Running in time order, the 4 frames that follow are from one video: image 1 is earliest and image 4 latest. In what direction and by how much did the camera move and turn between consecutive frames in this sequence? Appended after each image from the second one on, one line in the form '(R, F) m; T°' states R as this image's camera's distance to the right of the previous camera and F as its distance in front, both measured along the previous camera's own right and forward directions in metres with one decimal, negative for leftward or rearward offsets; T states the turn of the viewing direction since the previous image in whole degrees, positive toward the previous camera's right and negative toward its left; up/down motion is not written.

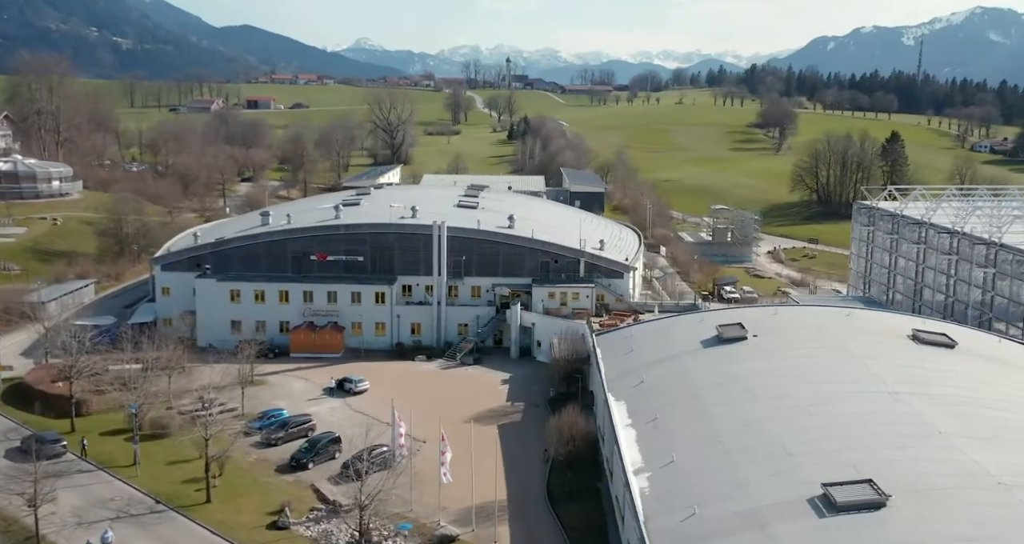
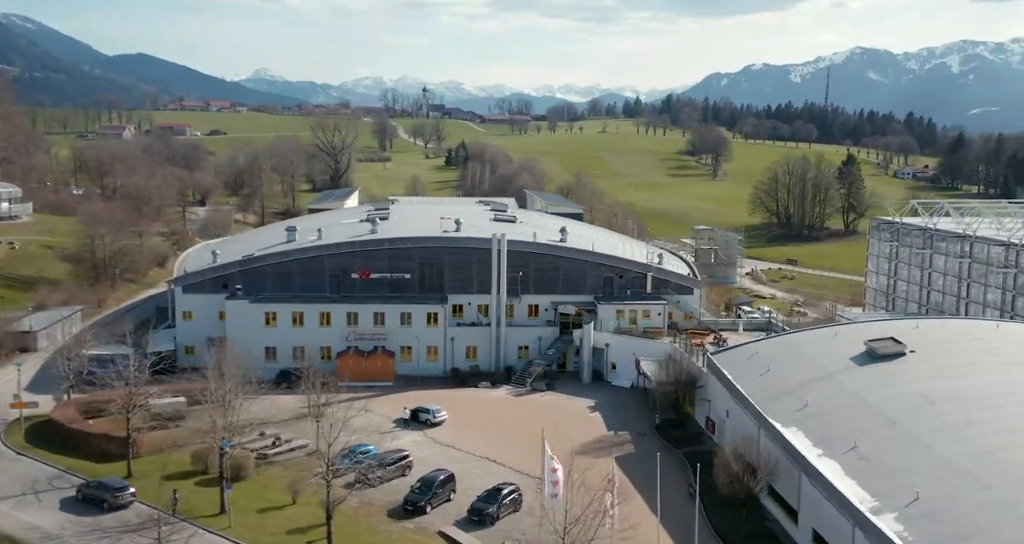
(-5.3, +3.3) m; +4°
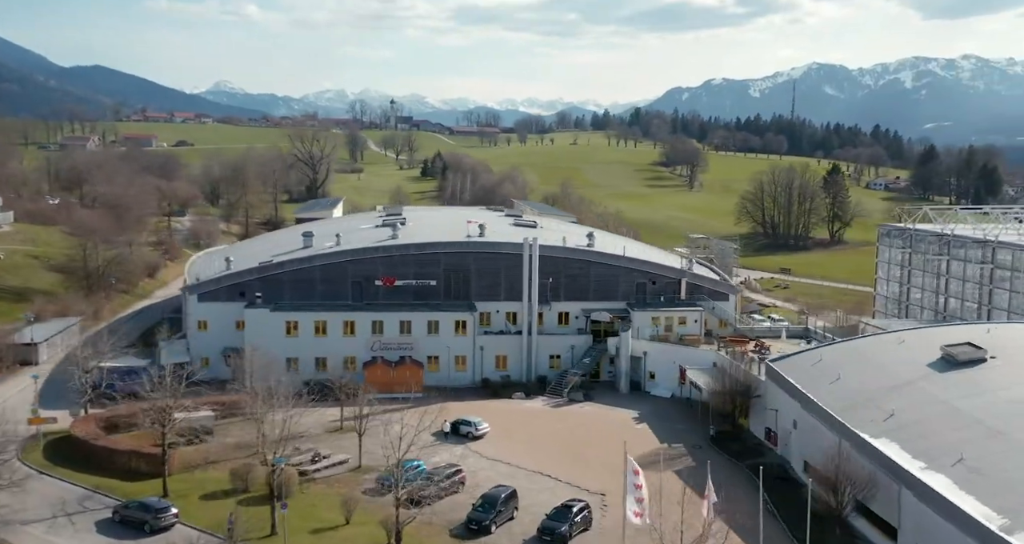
(-2.2, +1.4) m; +2°
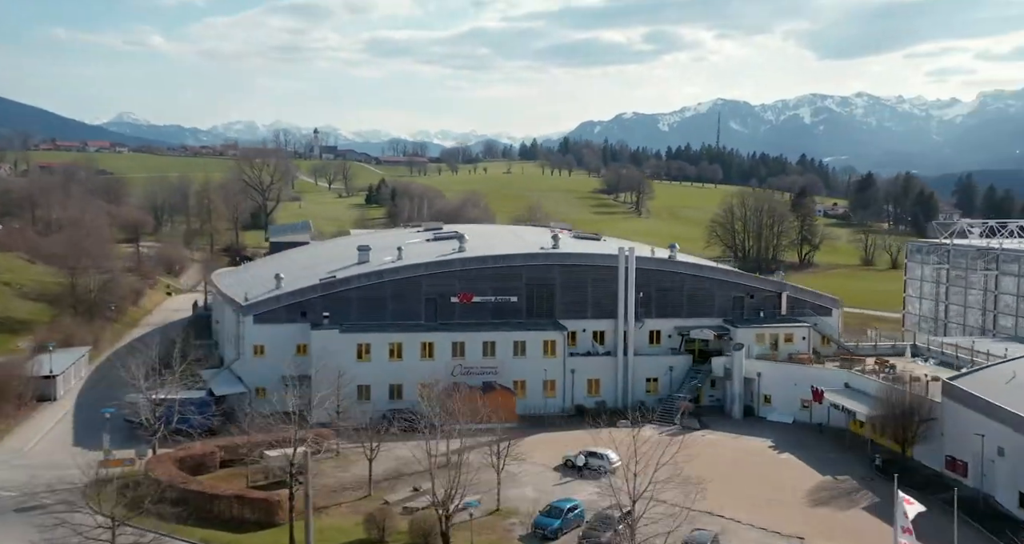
(-5.4, +3.5) m; +4°
